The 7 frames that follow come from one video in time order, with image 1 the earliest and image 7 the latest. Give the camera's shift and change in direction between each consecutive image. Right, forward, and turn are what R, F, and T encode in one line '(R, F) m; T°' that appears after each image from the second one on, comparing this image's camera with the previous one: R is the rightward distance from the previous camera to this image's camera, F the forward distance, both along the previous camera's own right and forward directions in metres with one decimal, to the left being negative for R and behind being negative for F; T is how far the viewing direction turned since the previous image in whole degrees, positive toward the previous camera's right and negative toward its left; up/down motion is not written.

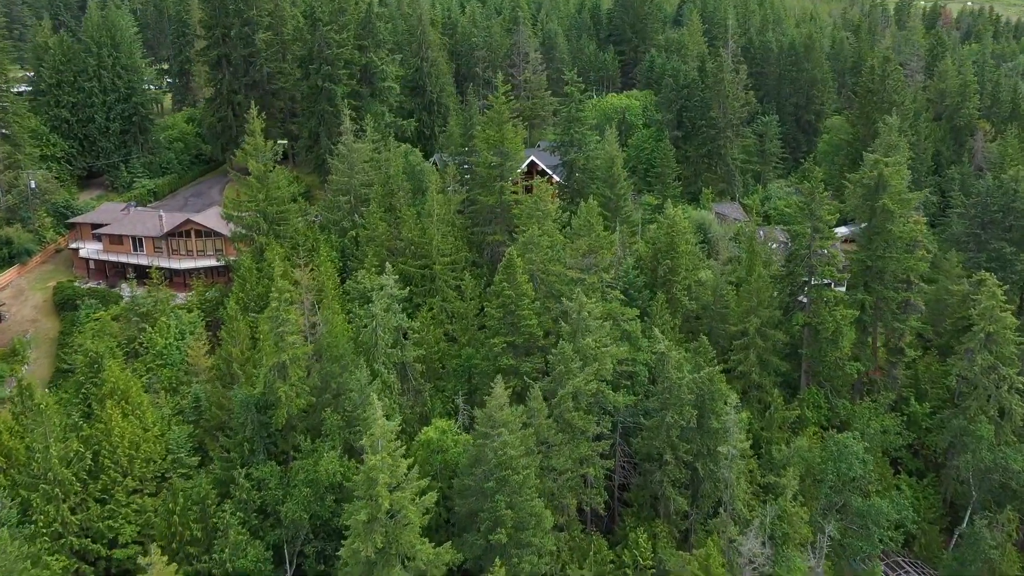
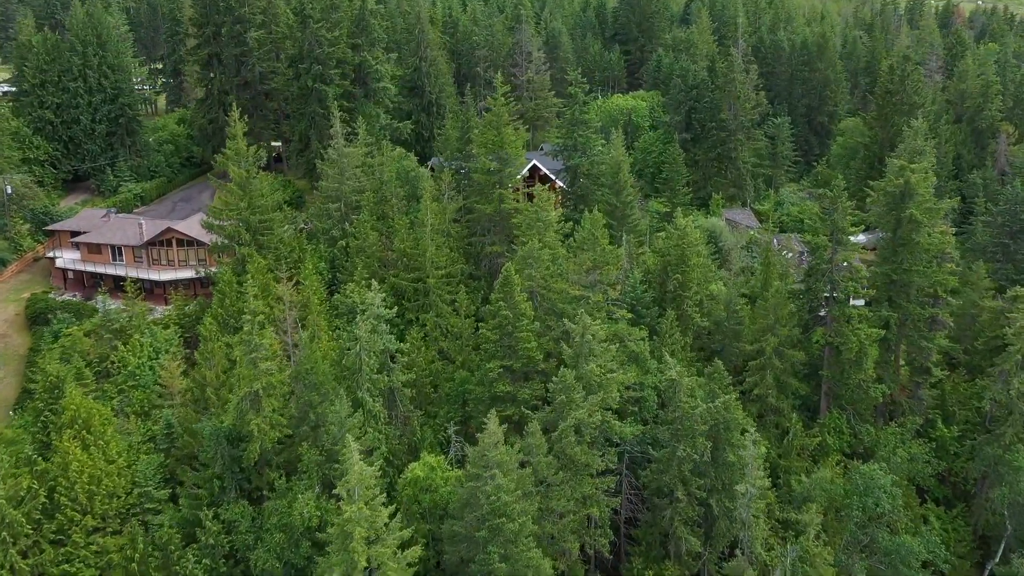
(+0.3, +2.9) m; 0°
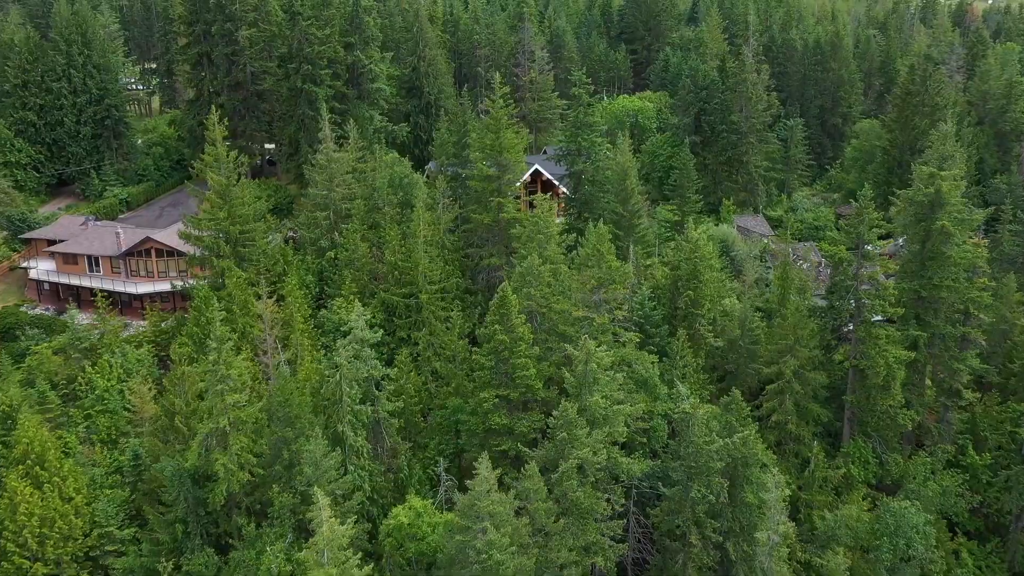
(+0.3, +2.9) m; 0°
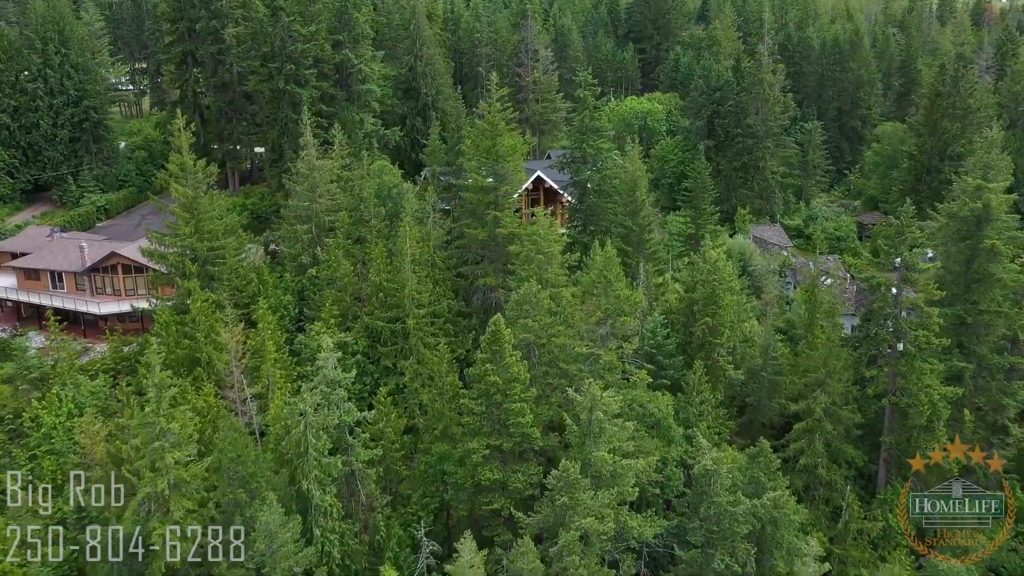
(+0.4, +3.9) m; 0°
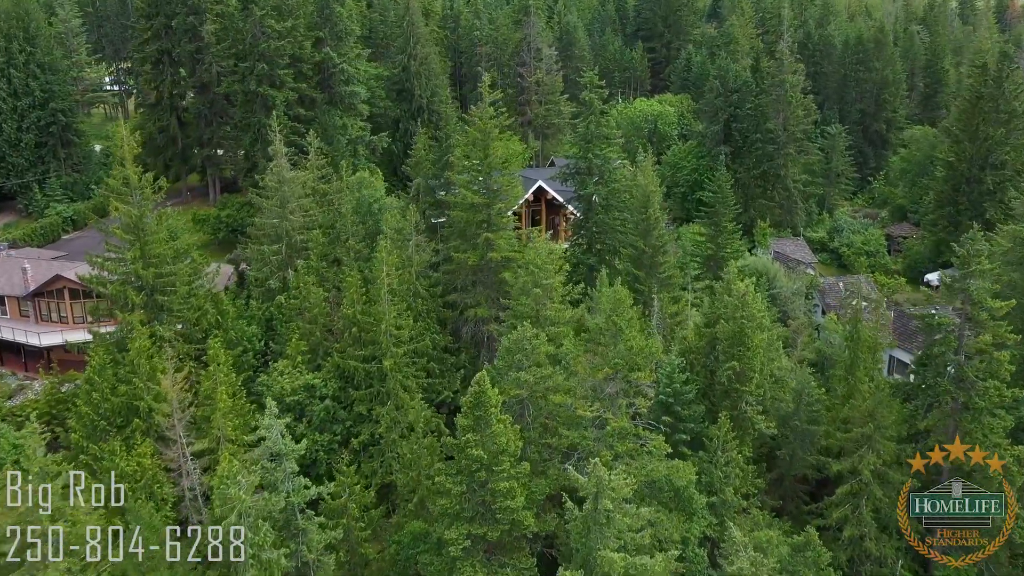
(+0.5, +4.8) m; 0°
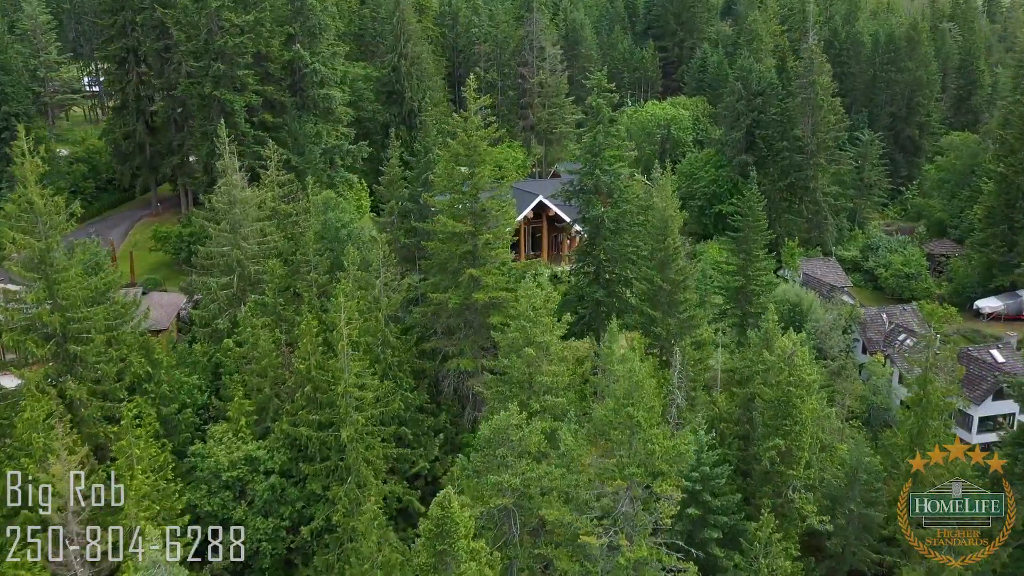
(+0.6, +5.7) m; -1°
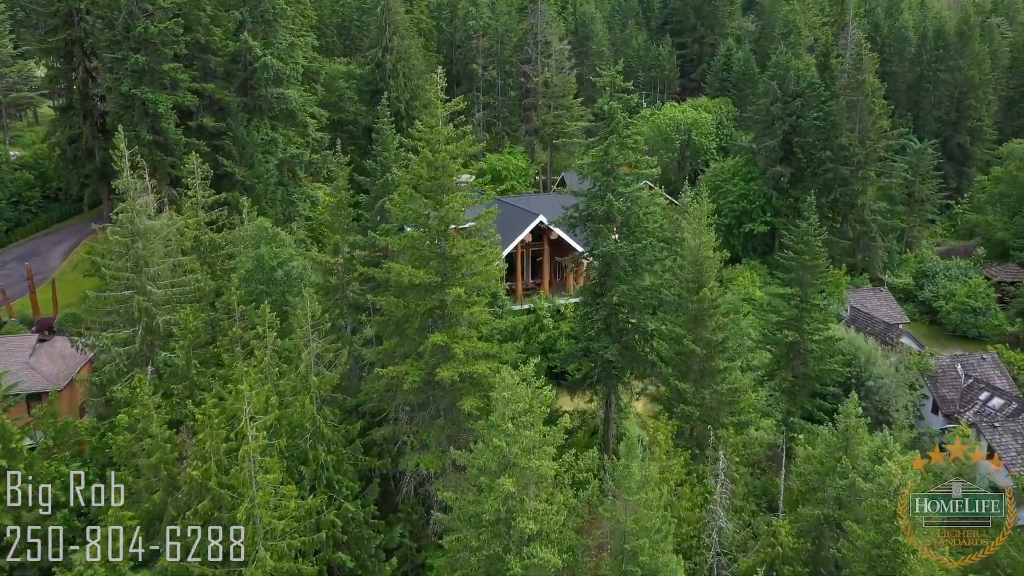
(+0.8, +7.2) m; -1°
